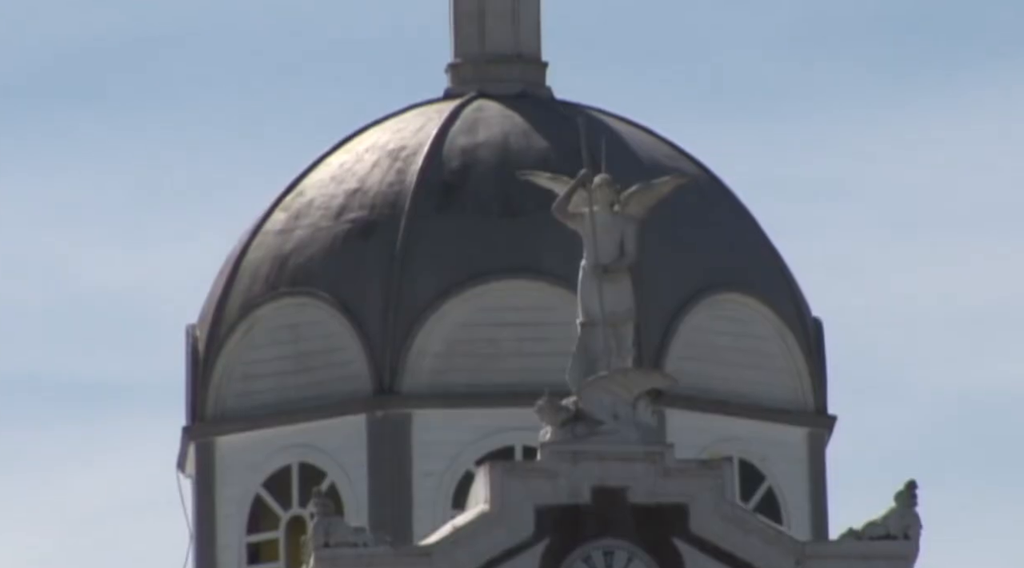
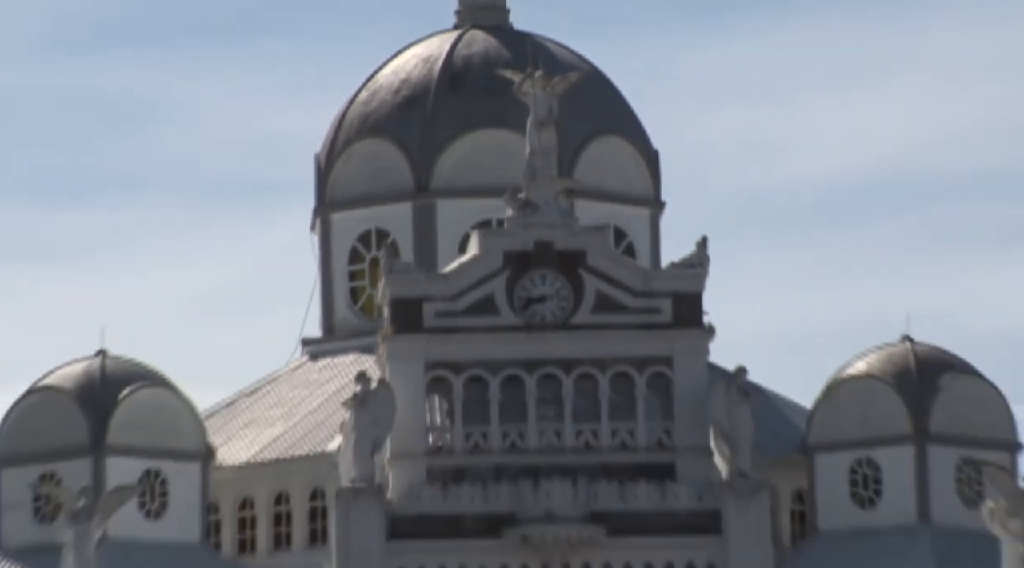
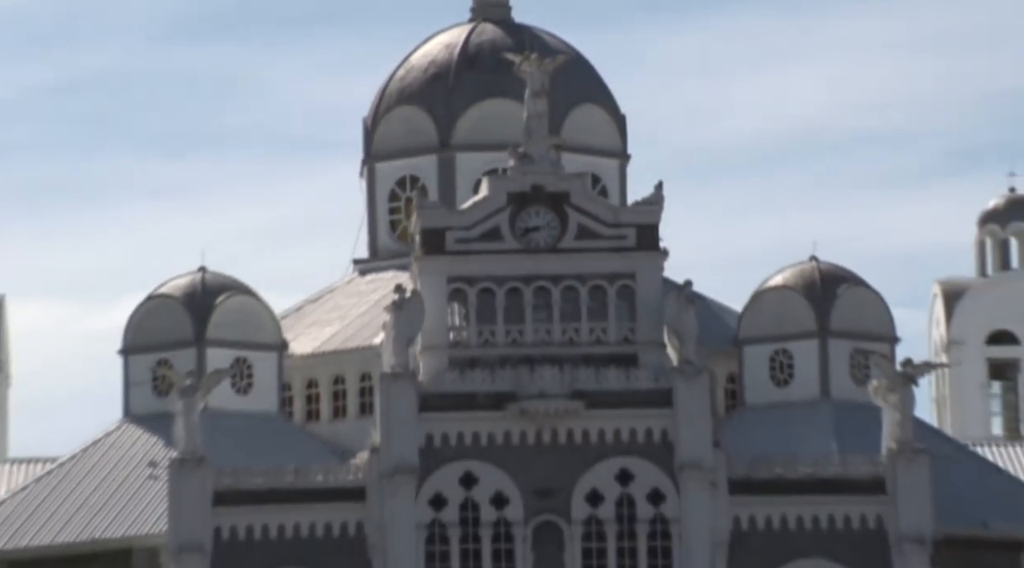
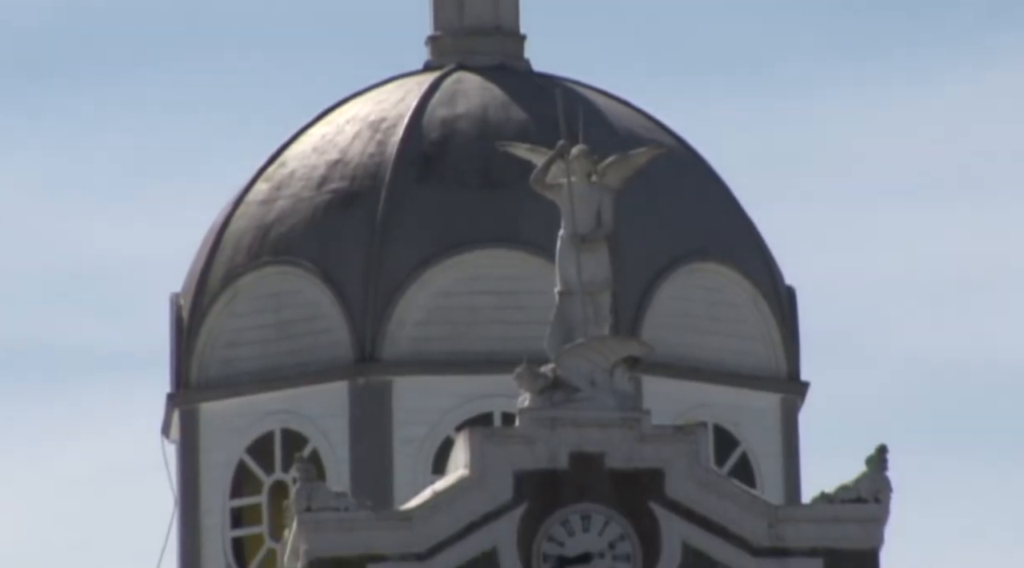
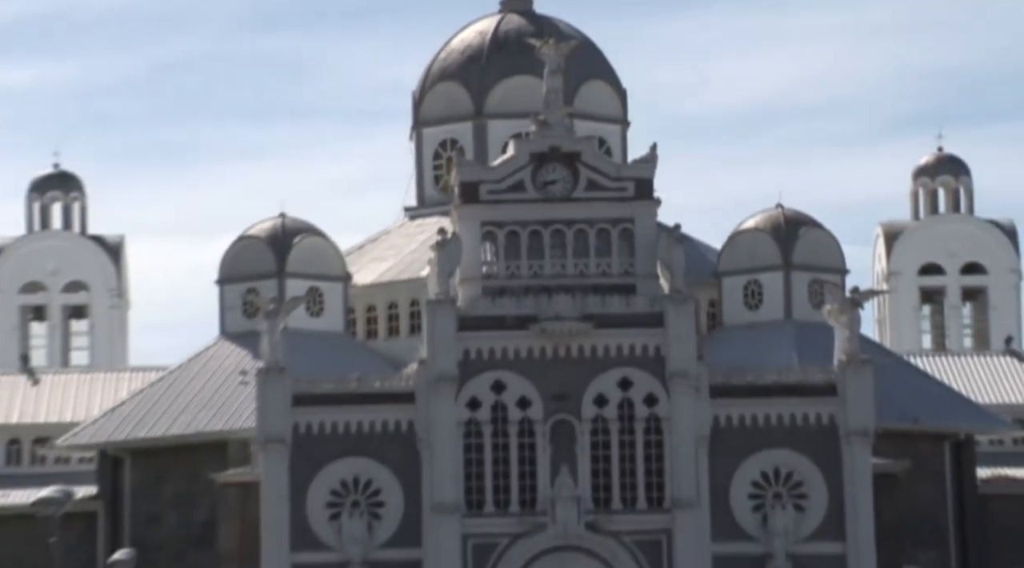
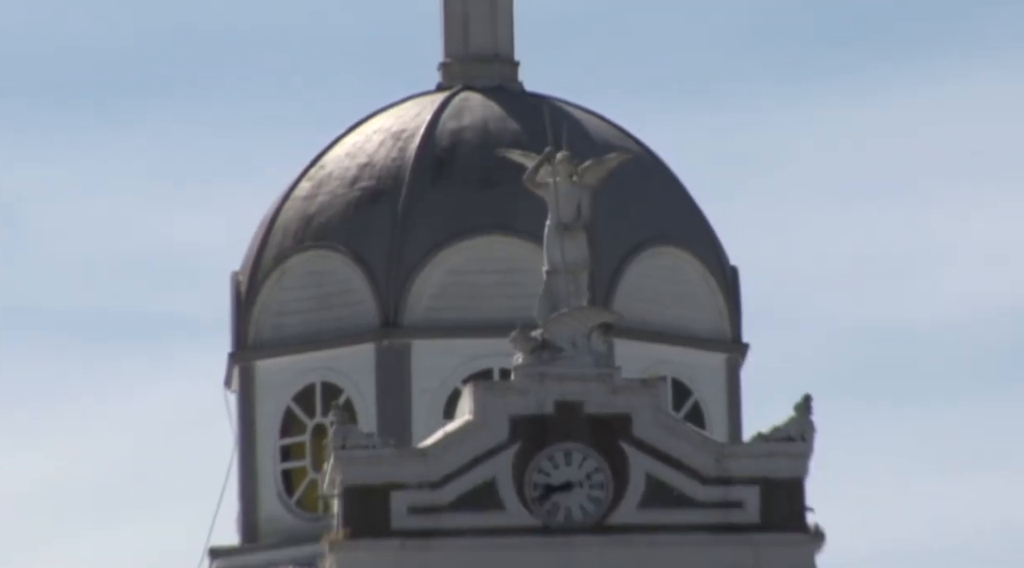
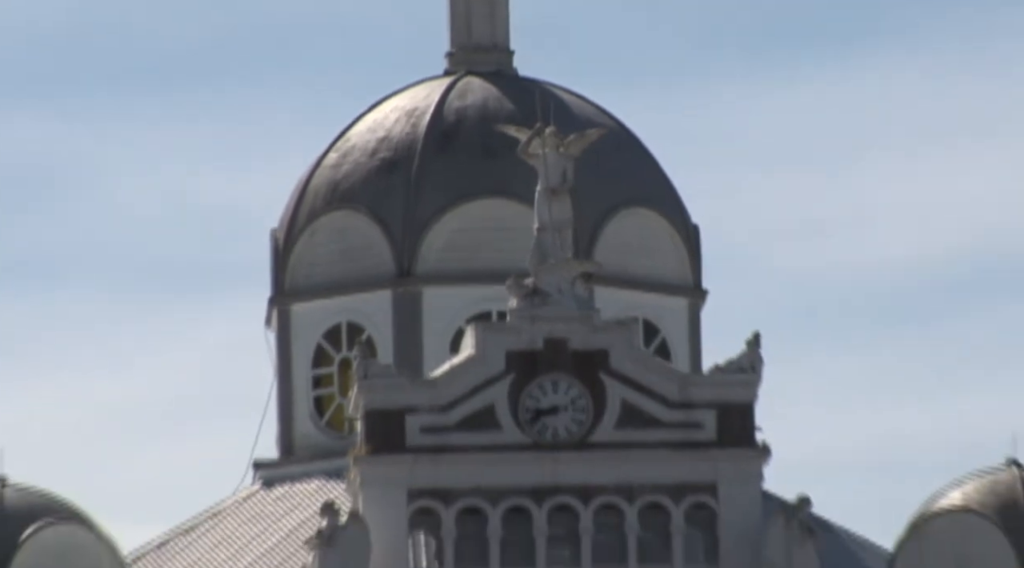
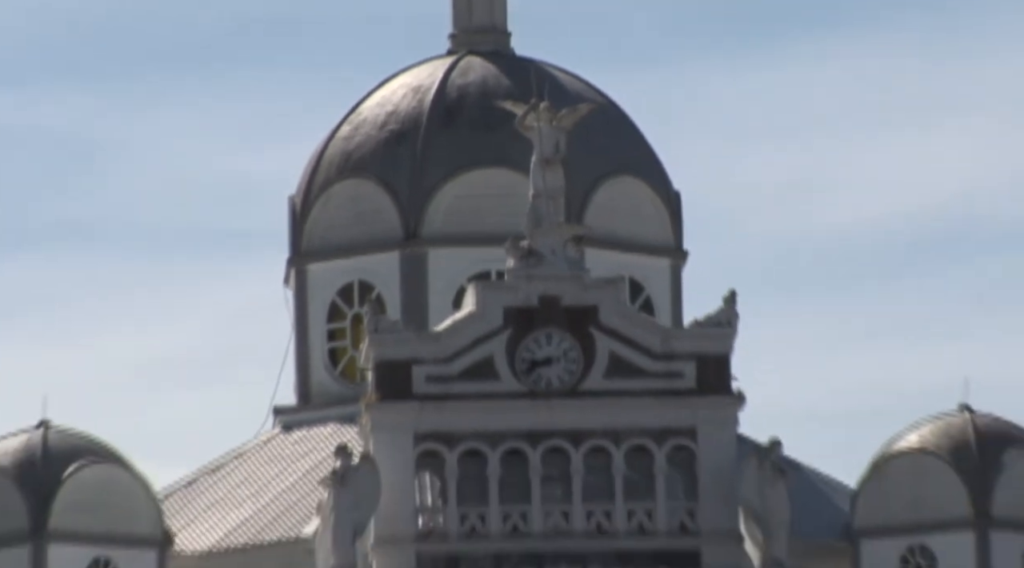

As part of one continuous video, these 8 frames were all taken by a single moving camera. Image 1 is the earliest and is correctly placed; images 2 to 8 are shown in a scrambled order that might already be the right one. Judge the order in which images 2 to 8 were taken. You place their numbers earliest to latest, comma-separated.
4, 6, 7, 8, 2, 3, 5
